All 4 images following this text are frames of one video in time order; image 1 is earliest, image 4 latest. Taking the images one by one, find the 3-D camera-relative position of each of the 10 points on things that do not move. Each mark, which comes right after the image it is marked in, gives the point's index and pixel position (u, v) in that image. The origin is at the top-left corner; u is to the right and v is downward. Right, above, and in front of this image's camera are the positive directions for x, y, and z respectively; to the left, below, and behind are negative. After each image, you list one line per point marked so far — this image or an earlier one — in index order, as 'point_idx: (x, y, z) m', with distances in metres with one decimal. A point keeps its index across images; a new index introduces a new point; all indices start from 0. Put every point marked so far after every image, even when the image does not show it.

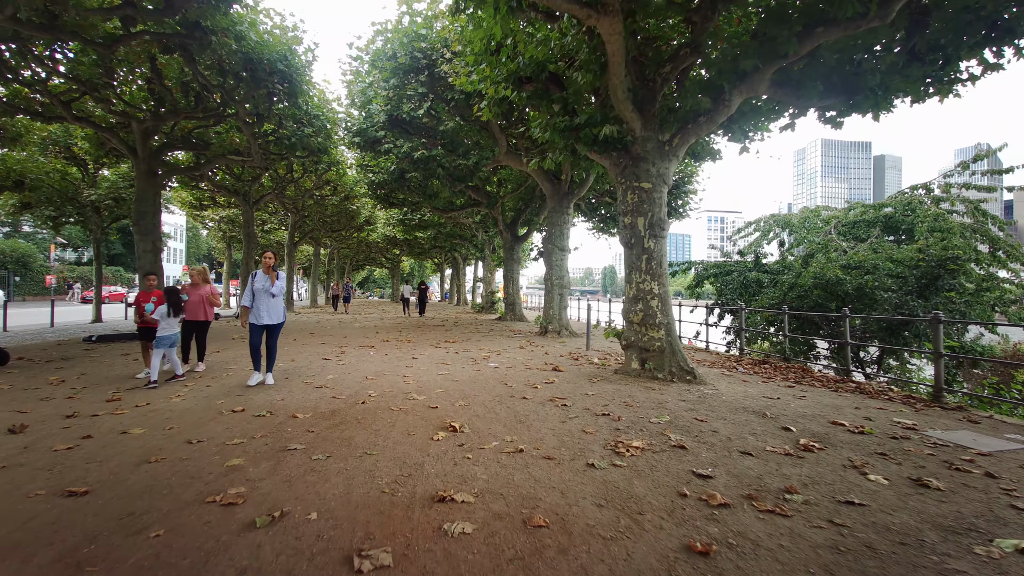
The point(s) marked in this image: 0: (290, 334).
0: (-7.6, -1.6, +15.5) m
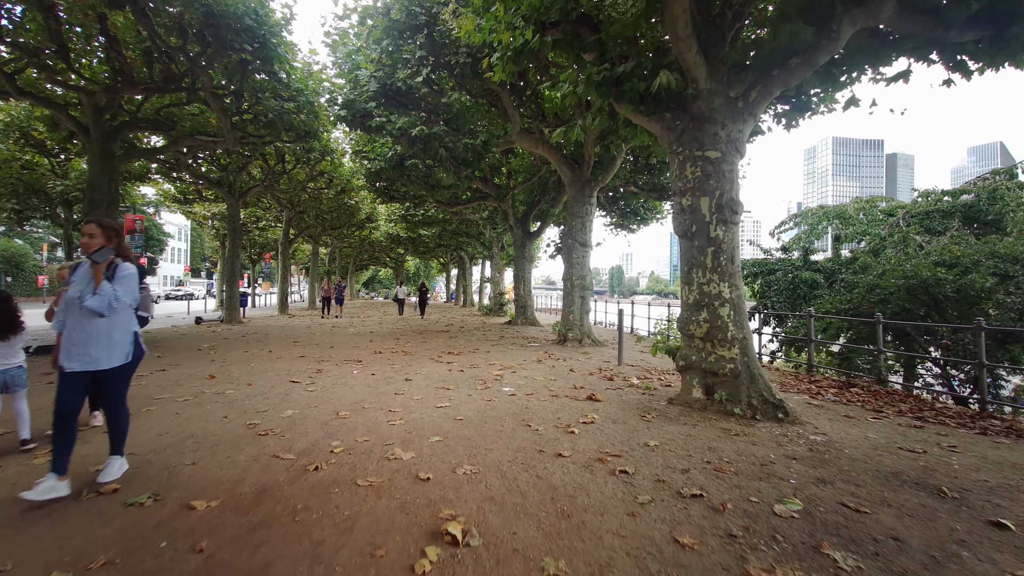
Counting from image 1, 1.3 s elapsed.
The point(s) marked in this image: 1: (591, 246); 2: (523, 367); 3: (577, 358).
0: (-7.1, -1.6, +13.4) m
1: (+2.5, +1.3, +14.4) m
2: (+0.3, -1.7, +9.9) m
3: (+1.7, -1.8, +11.7) m
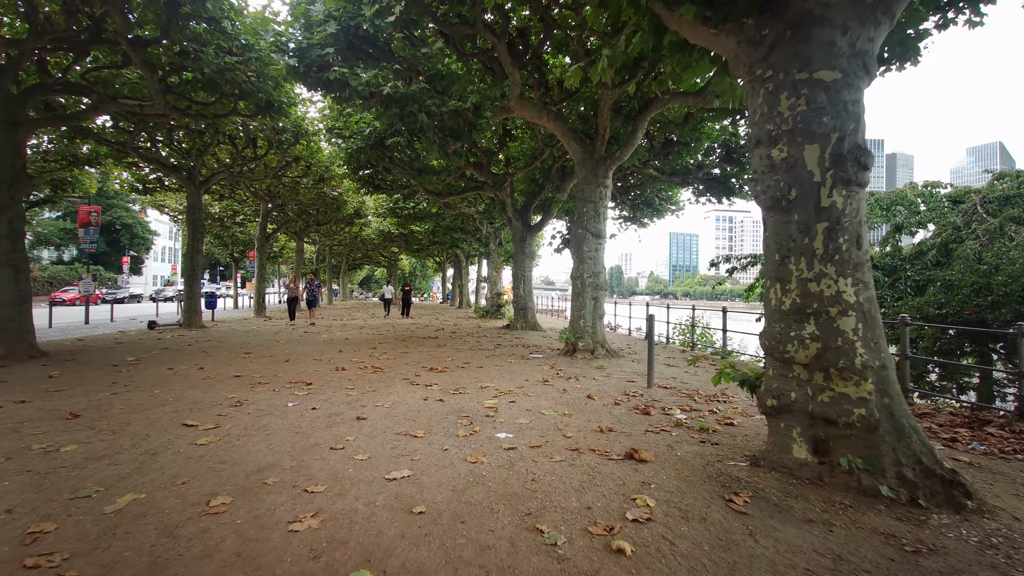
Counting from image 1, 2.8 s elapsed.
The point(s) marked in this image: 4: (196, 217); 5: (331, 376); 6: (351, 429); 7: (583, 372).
0: (-7.2, -1.6, +10.9) m
1: (+2.5, +1.3, +12.0) m
2: (+0.2, -1.7, +7.4) m
3: (+1.7, -1.8, +9.2) m
4: (-12.5, +2.8, +18.0) m
5: (-3.4, -1.6, +8.4) m
6: (-1.9, -1.6, +5.2) m
7: (+1.5, -1.8, +9.5) m
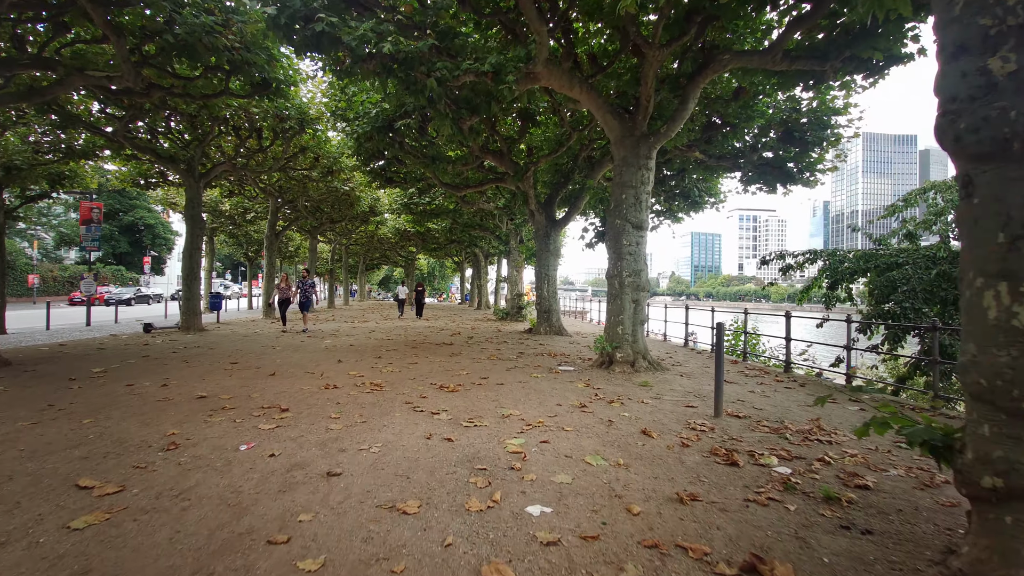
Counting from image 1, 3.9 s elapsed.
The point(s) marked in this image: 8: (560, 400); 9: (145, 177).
0: (-6.7, -1.6, +9.5) m
1: (+3.1, +1.3, +10.2) m
2: (+0.6, -1.7, +5.7) m
3: (+2.1, -1.8, +7.4) m
4: (-11.7, +2.8, +16.7) m
5: (-2.9, -1.6, +6.8) m
6: (-1.6, -1.6, +3.6) m
7: (+2.0, -1.8, +7.8) m
8: (+0.7, -1.7, +7.0) m
9: (-16.0, +4.8, +19.6) m
